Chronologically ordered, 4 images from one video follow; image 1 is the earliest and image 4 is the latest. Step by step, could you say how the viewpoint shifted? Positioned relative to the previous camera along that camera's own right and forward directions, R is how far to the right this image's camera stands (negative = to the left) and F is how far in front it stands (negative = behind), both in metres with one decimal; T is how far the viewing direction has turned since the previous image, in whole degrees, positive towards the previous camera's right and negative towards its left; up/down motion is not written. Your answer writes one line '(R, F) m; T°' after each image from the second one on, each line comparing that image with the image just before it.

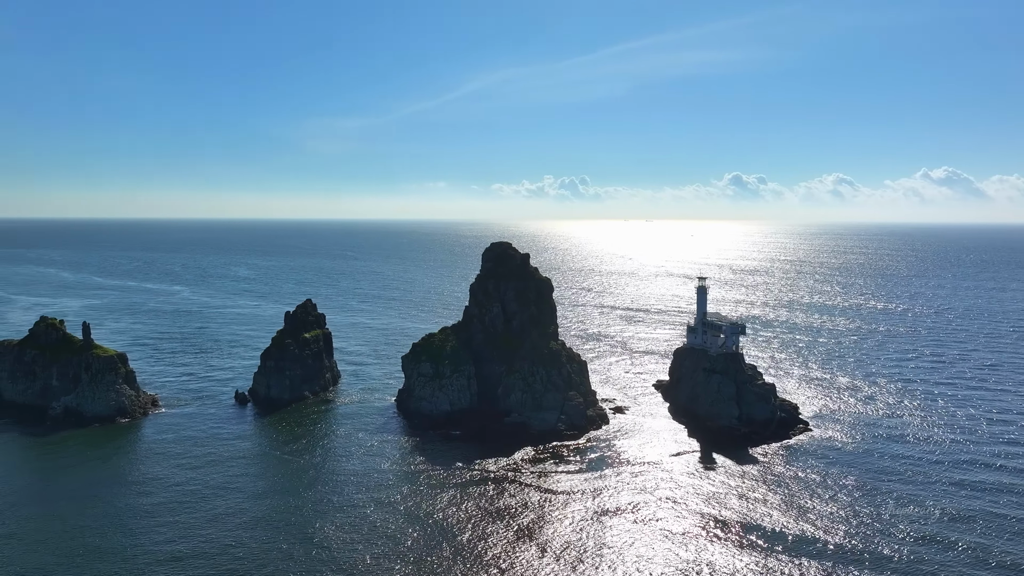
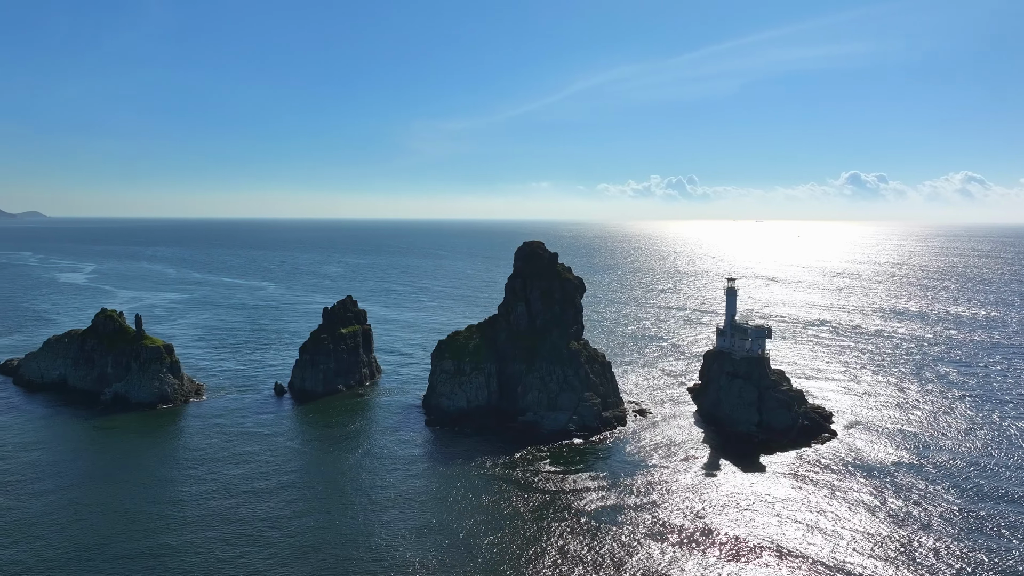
(+6.0, +0.3) m; -7°
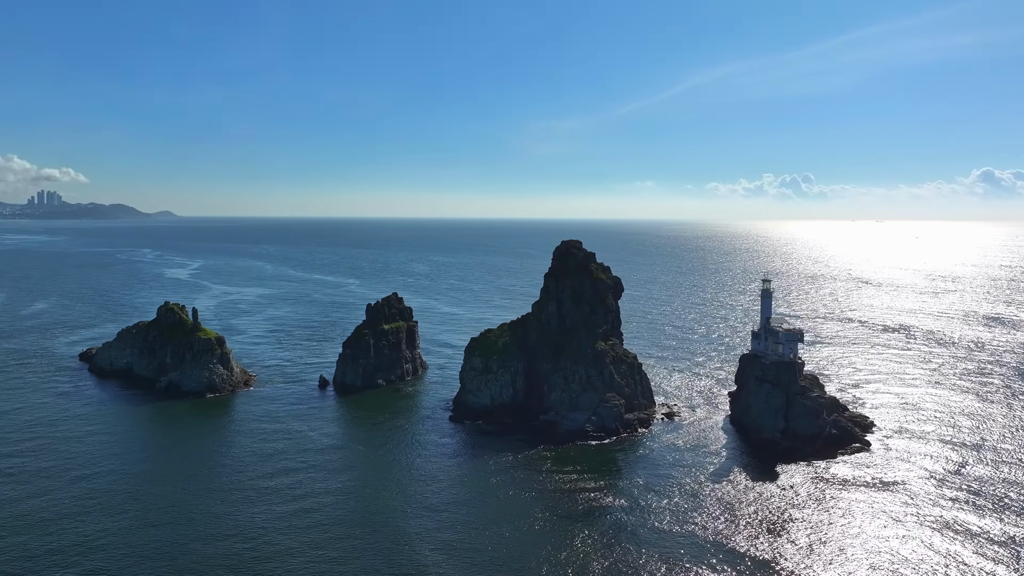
(+5.6, +0.3) m; -7°
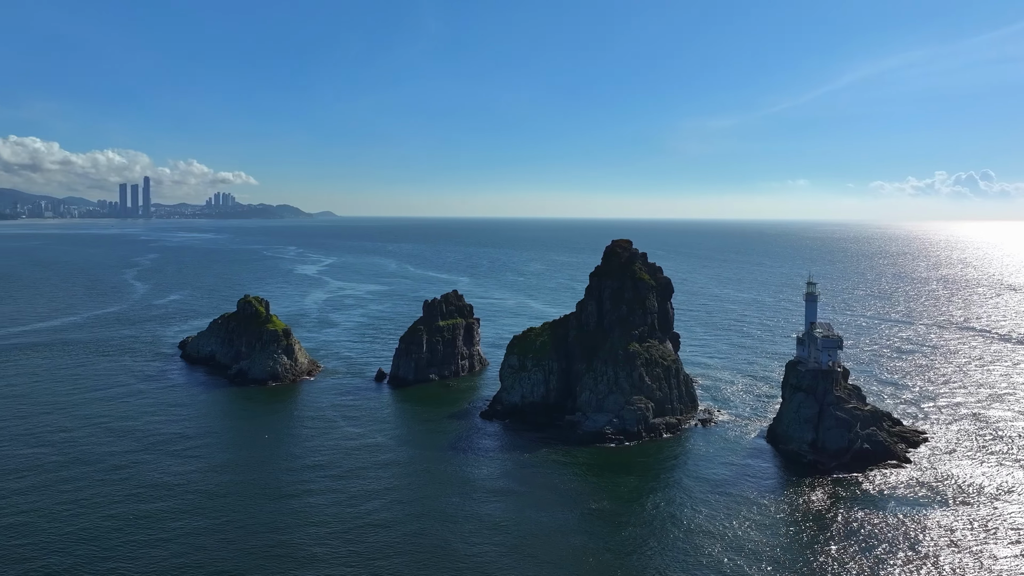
(+8.0, +0.7) m; -10°
